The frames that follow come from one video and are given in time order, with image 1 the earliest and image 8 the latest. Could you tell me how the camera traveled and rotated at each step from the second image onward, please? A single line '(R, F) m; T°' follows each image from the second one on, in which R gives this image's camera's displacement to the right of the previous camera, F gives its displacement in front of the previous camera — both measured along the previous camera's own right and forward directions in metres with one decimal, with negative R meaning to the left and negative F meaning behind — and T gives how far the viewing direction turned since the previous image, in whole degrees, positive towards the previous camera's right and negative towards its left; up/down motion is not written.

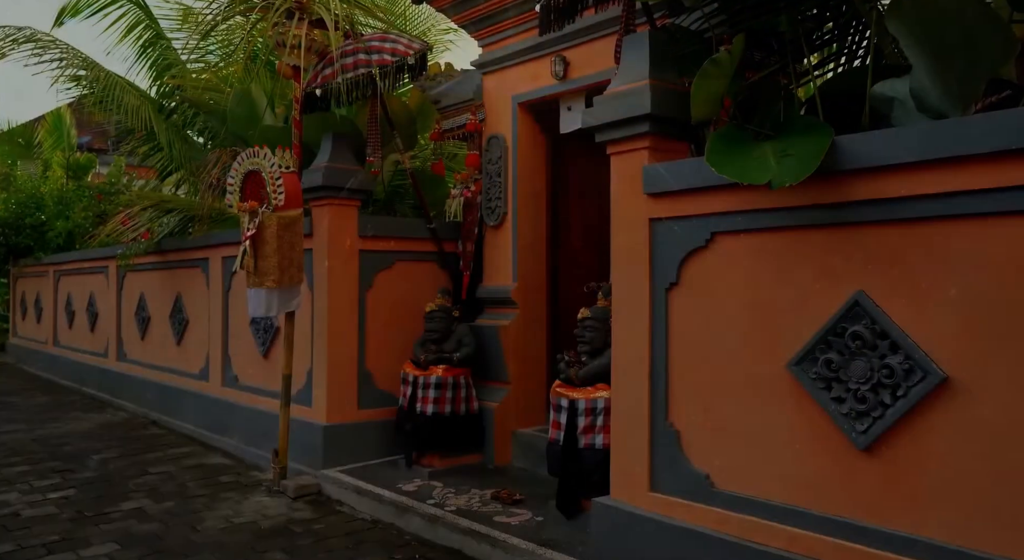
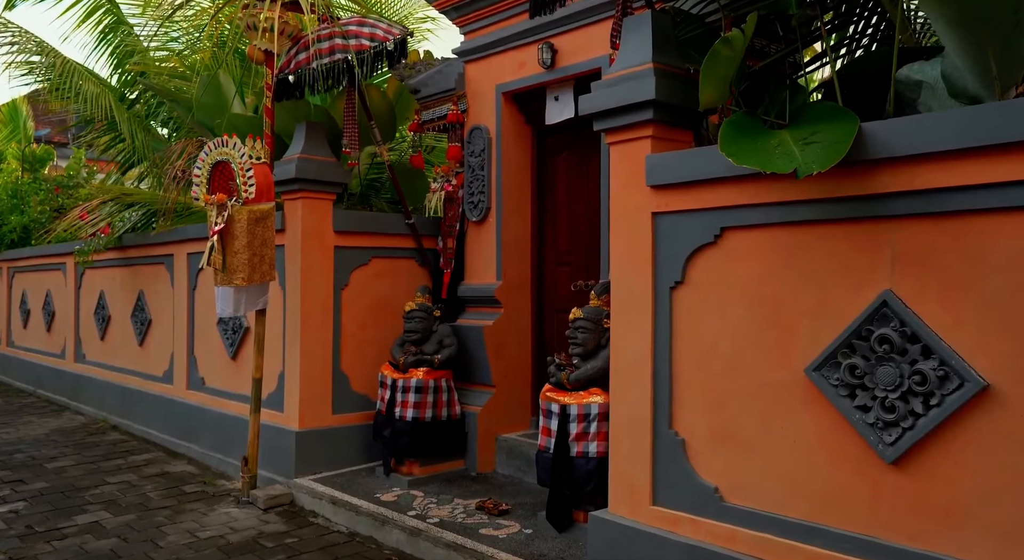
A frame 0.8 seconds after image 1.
(-0.1, +0.3) m; +2°
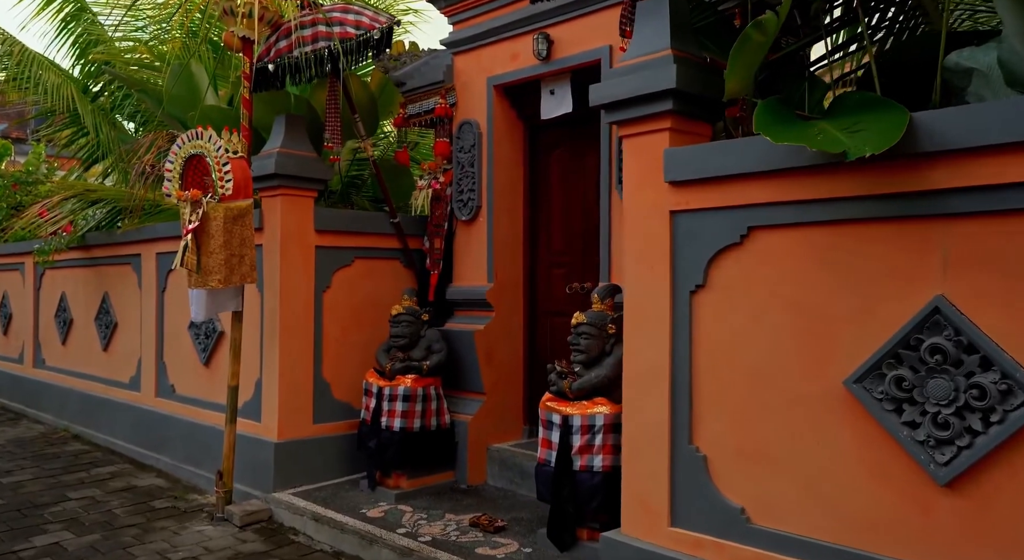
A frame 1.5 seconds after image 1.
(-0.2, +0.3) m; +2°
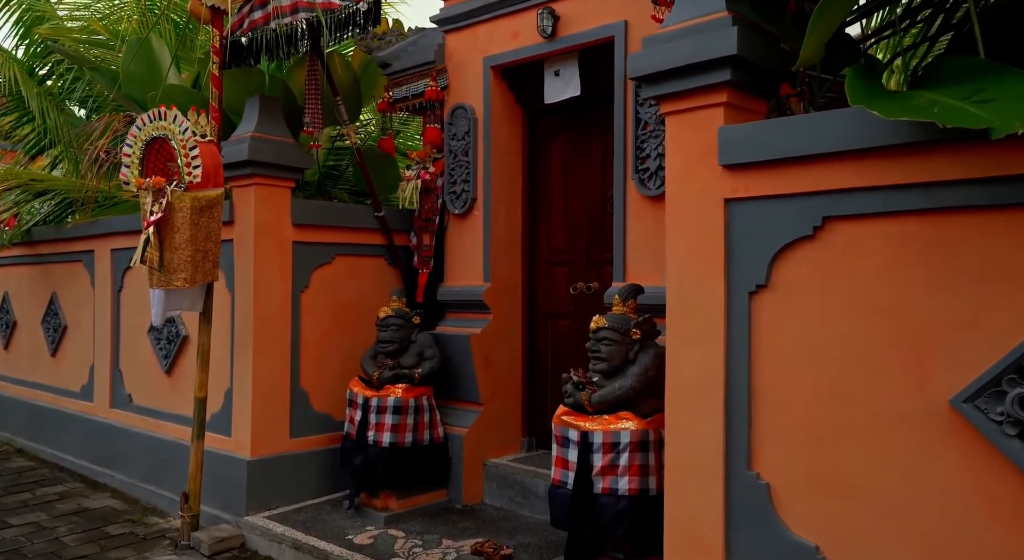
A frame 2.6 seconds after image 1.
(-0.3, +0.5) m; +3°
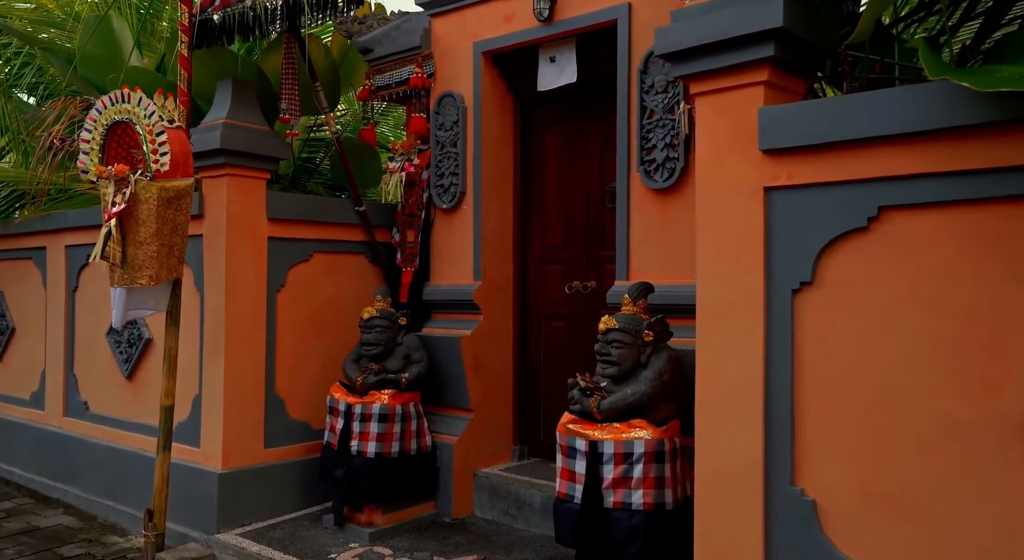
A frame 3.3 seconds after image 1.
(-0.2, +0.3) m; +3°
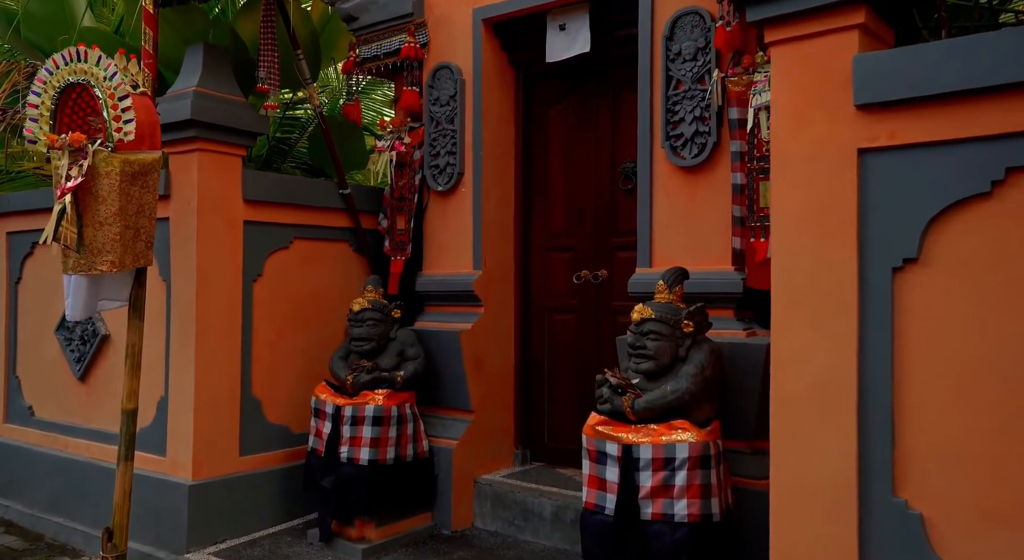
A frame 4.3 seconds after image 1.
(-0.3, +0.5) m; +4°
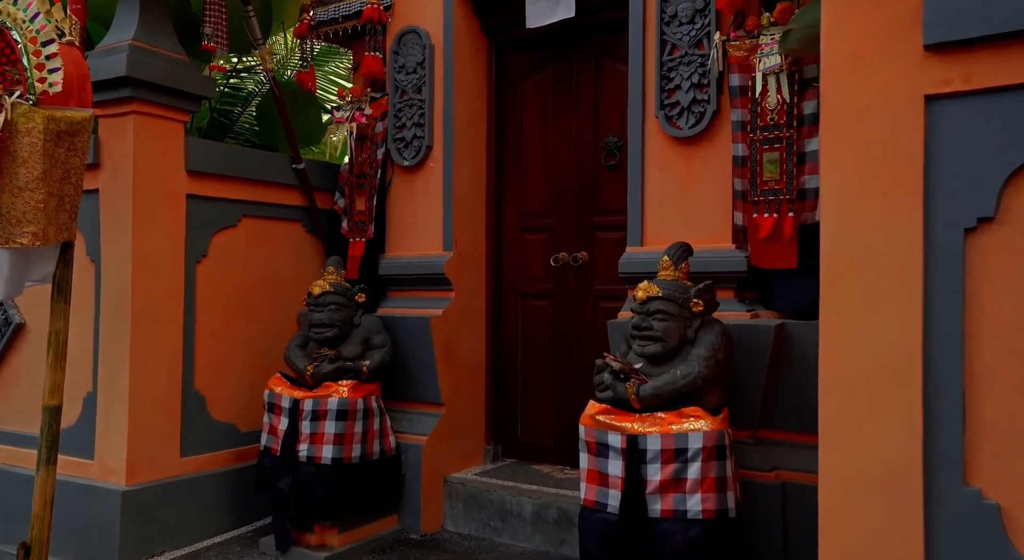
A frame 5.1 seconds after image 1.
(-0.3, +0.4) m; +5°
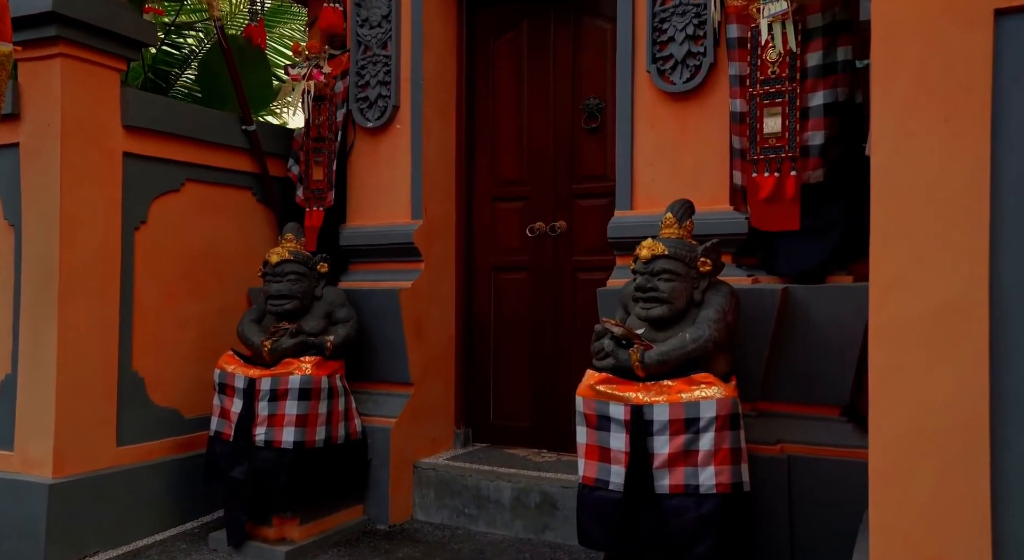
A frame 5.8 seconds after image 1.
(-0.2, +0.3) m; +5°
